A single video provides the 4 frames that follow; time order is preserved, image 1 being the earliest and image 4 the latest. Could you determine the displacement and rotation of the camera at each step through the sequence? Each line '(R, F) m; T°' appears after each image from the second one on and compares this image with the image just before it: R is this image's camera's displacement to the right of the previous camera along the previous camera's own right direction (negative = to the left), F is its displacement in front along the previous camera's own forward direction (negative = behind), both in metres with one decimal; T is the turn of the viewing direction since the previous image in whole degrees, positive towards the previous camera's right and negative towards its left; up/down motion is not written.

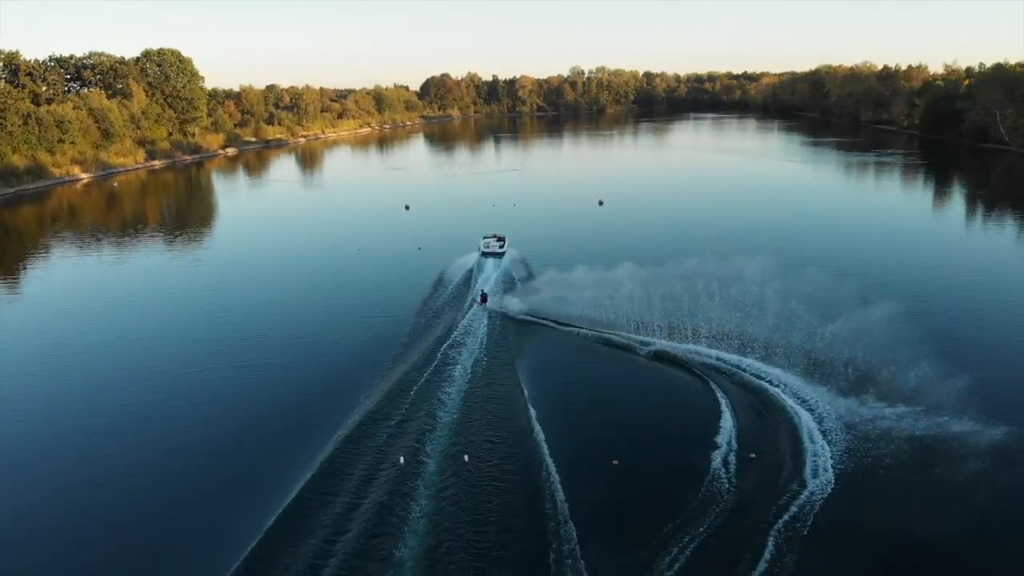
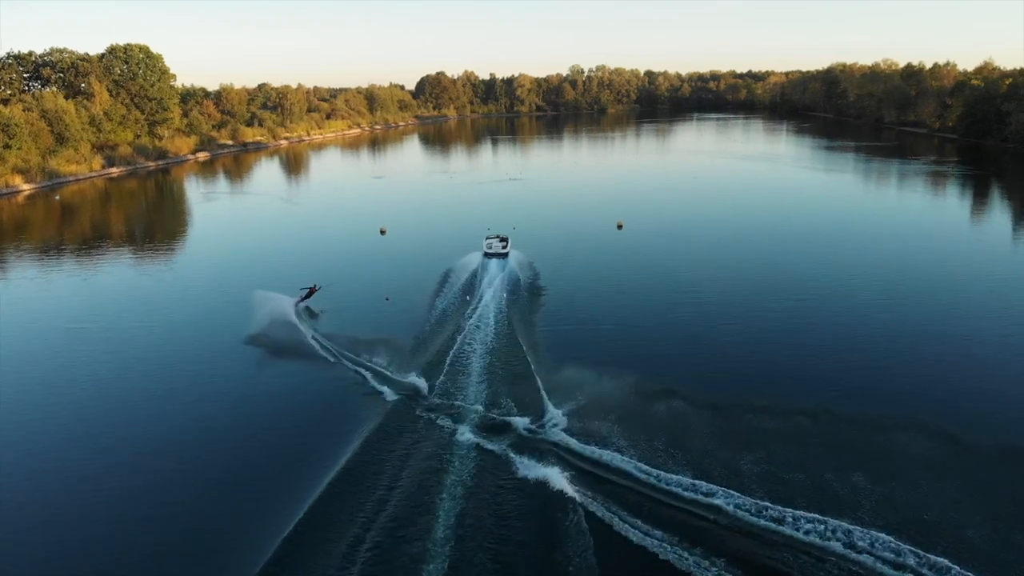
(-0.1, +3.7) m; 0°
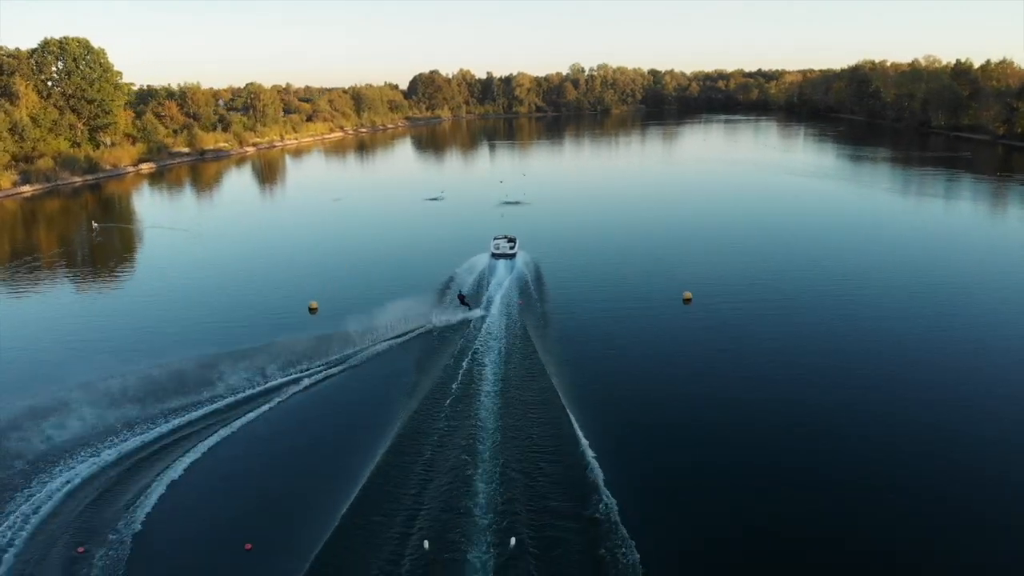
(-0.1, +5.9) m; 0°
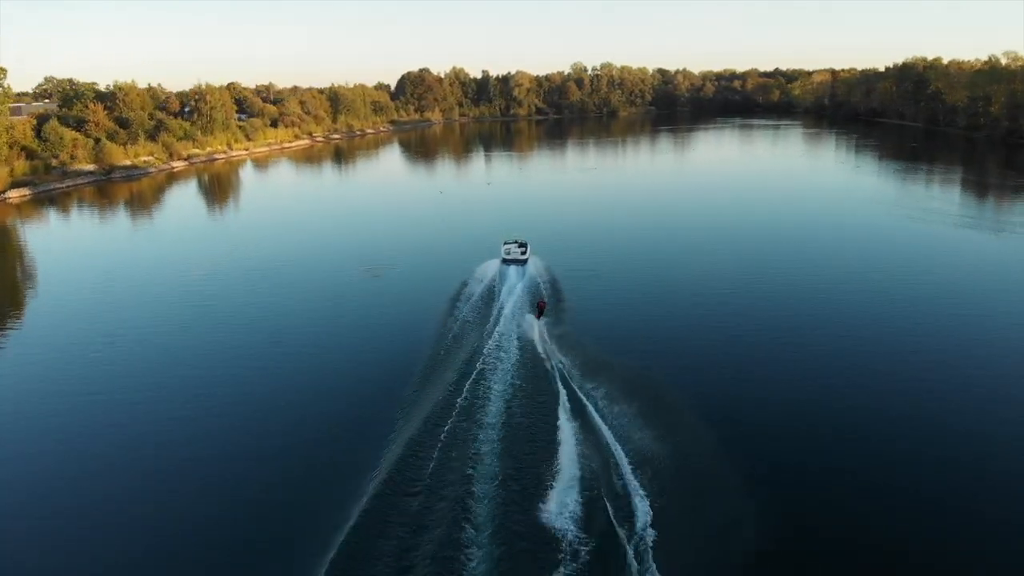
(+0.2, +8.5) m; 0°
